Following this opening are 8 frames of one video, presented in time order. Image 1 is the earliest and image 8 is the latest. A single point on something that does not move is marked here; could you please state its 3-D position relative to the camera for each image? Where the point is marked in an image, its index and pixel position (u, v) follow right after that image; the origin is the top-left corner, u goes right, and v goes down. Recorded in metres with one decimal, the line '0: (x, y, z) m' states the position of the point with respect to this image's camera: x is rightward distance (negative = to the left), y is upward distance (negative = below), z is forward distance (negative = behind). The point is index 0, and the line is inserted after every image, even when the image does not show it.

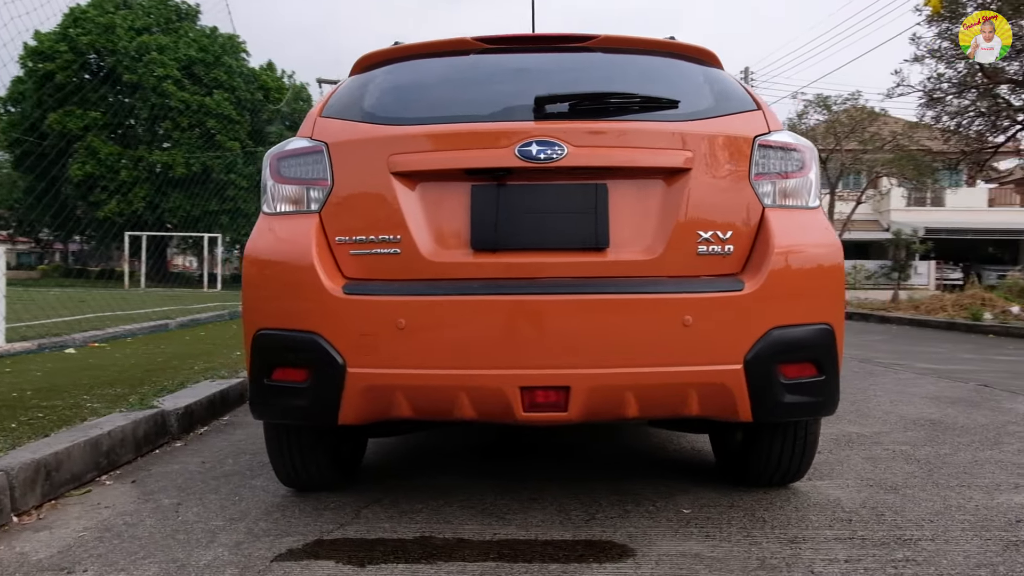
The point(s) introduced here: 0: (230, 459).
0: (-1.4, -0.9, +3.7) m
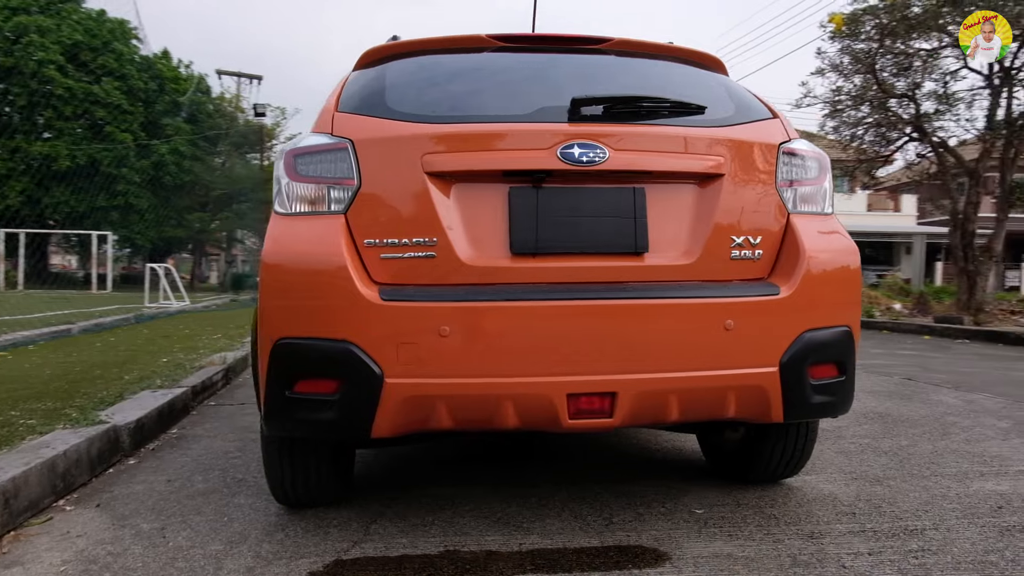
0: (-1.5, -0.9, +3.5) m
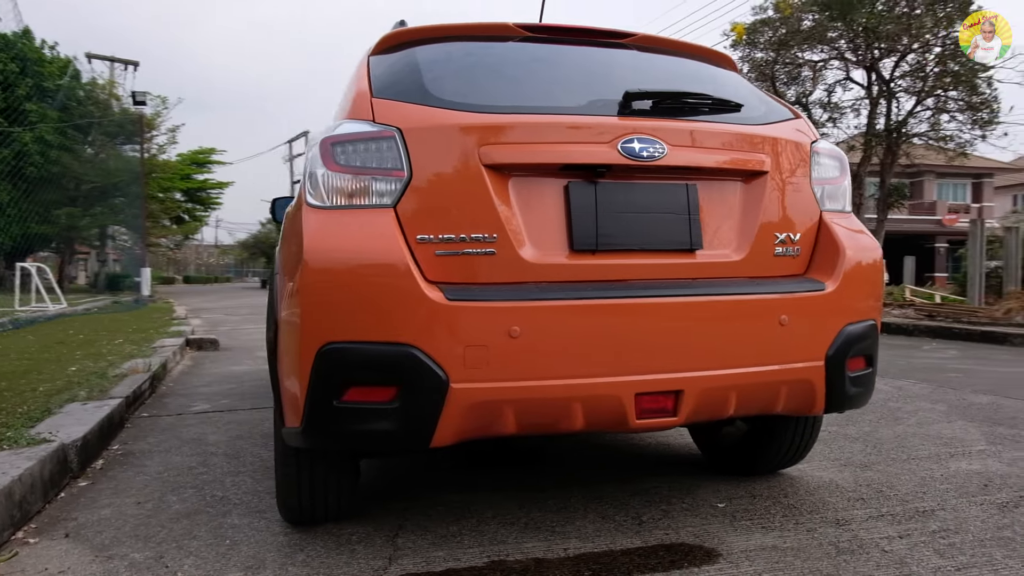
0: (-1.4, -0.9, +3.1) m
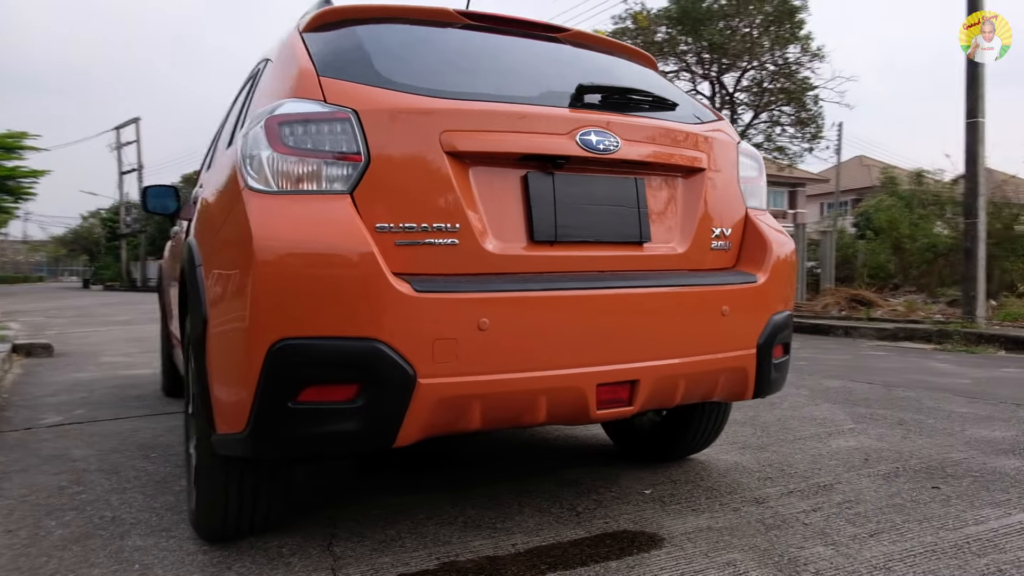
0: (-1.7, -0.9, +2.8) m
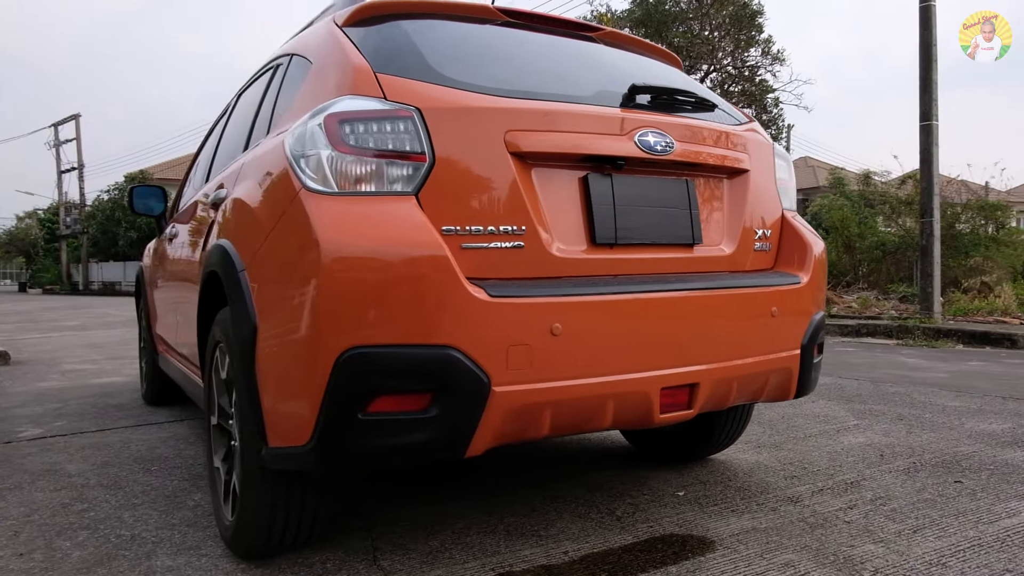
0: (-1.6, -0.9, +2.6) m
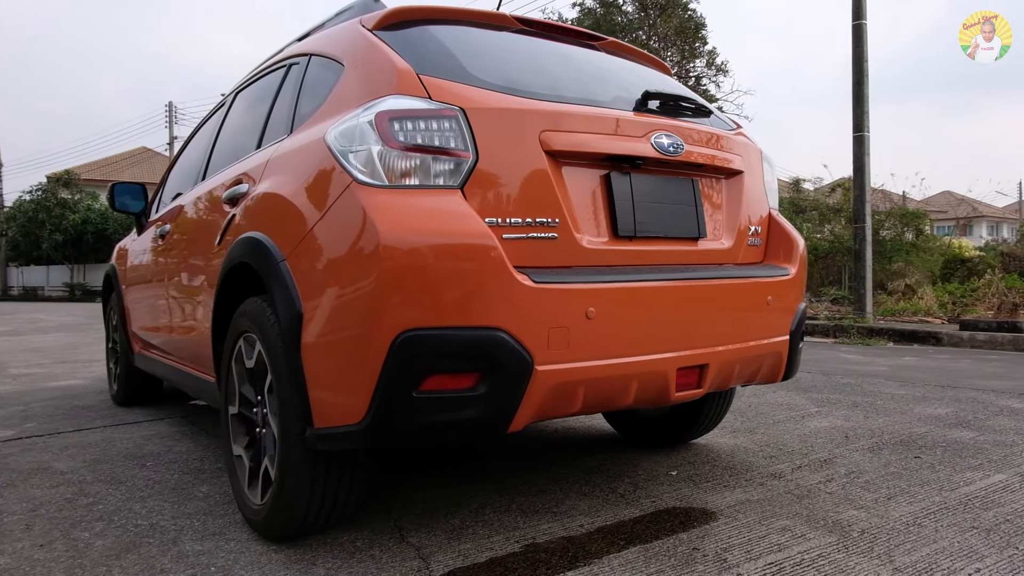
0: (-1.5, -0.9, +2.6) m
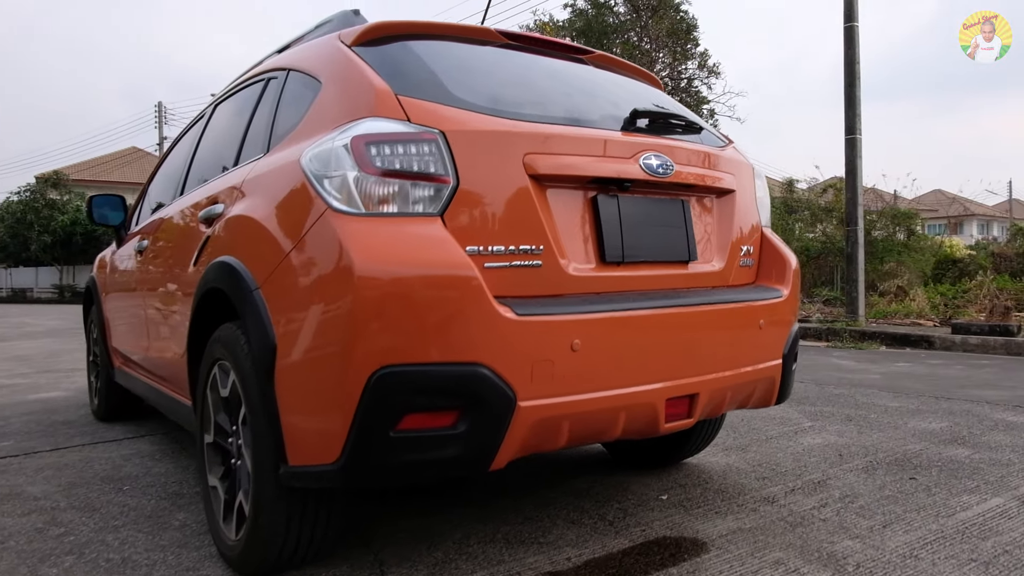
0: (-1.6, -0.9, +2.5) m
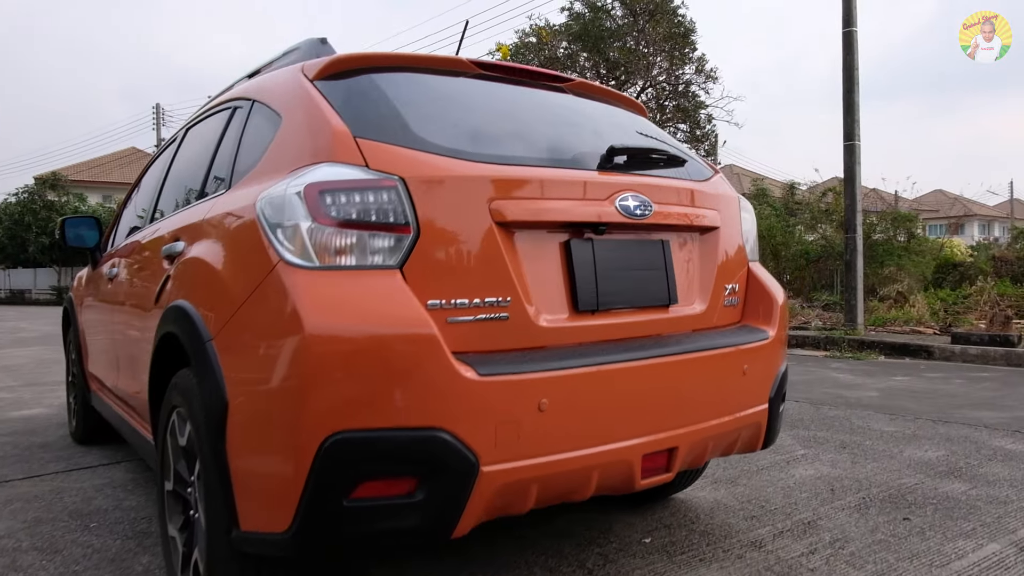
0: (-1.7, -1.1, +2.4) m
